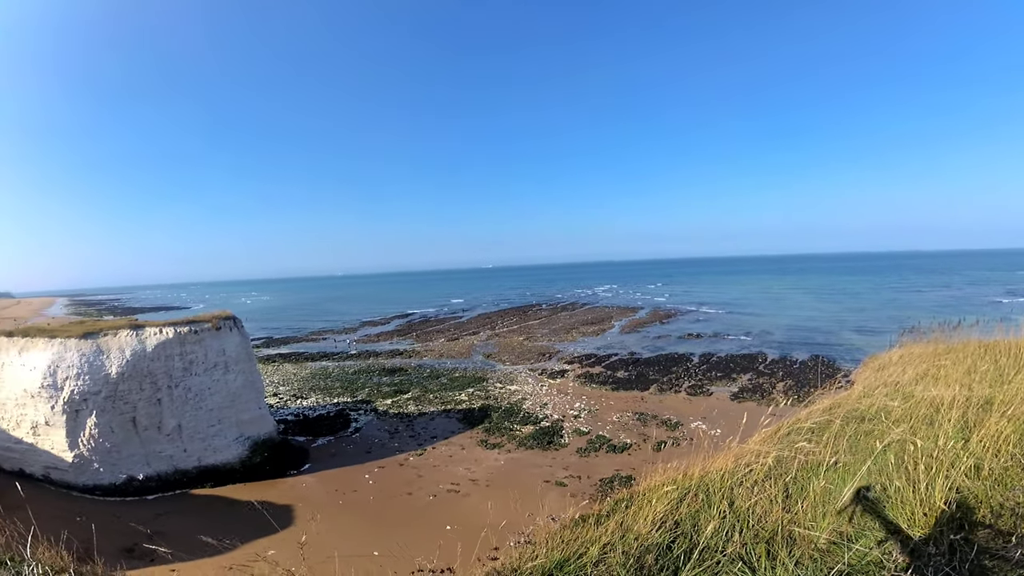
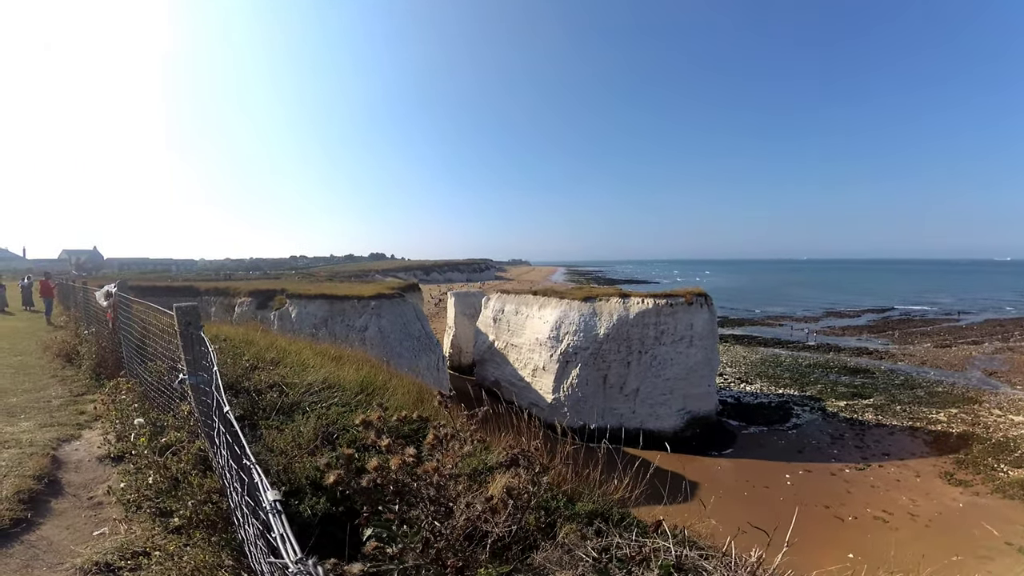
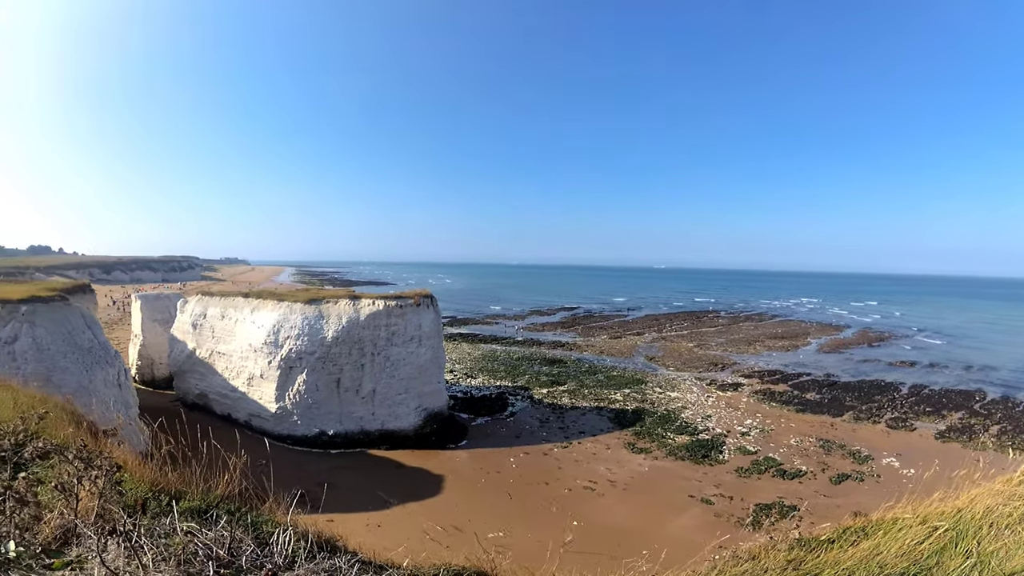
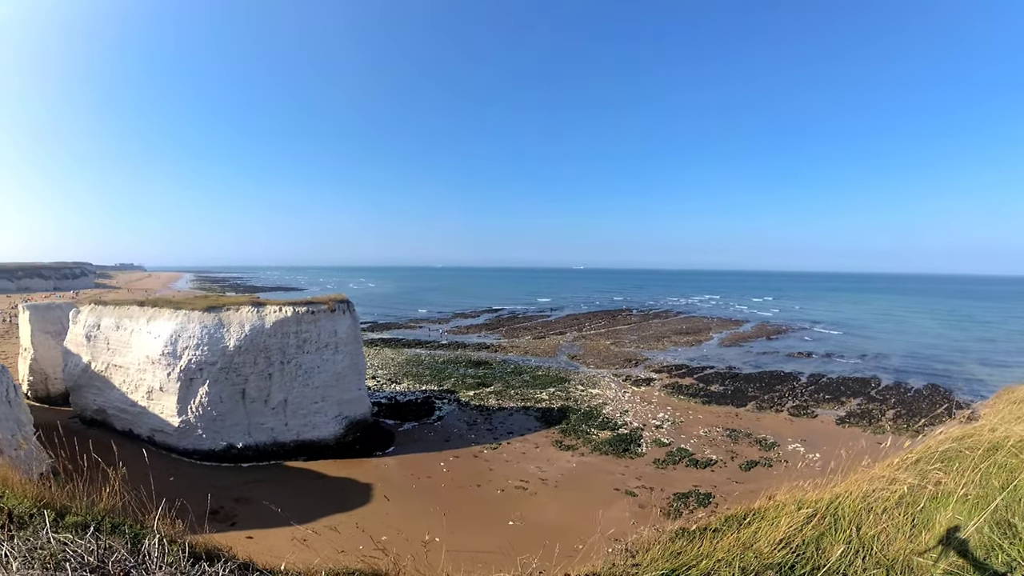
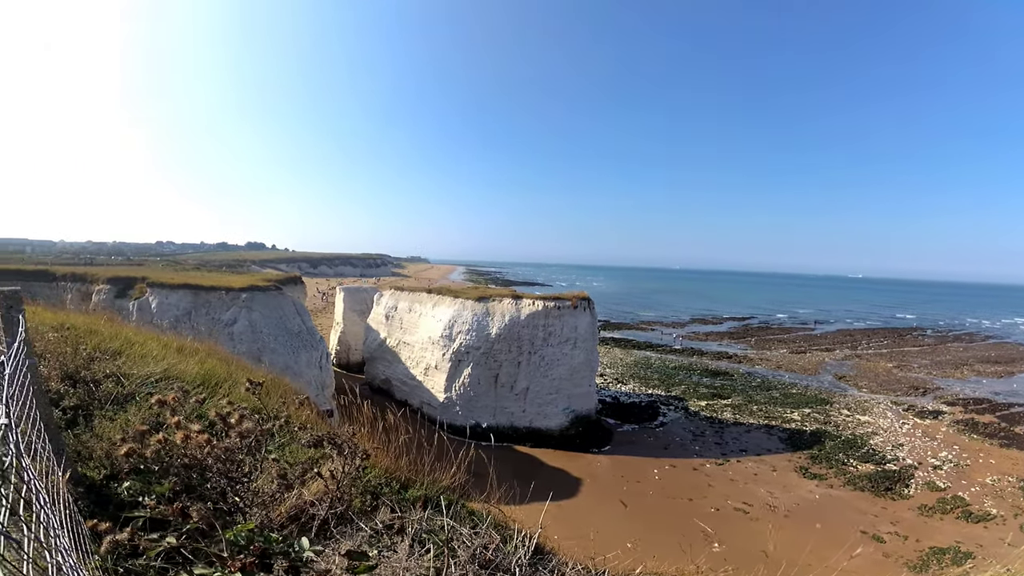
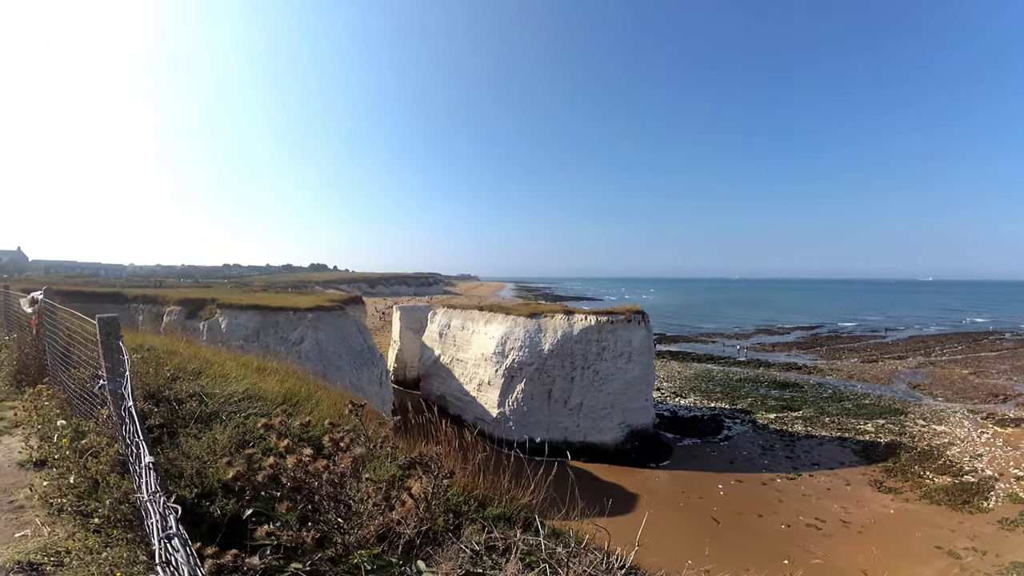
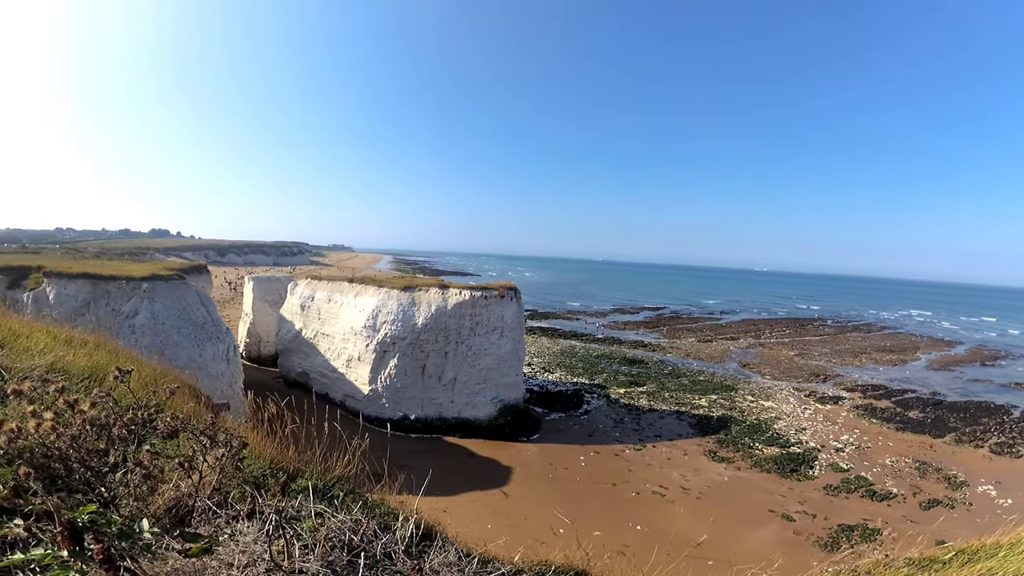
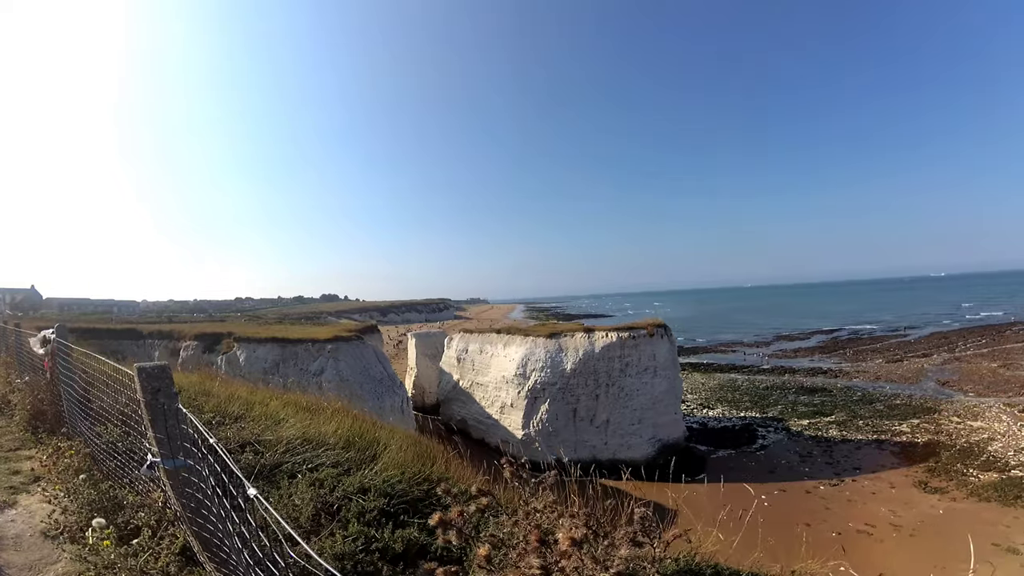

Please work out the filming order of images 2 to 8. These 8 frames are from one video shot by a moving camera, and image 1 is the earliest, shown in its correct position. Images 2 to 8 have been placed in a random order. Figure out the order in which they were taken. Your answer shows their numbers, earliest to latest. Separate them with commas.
4, 3, 7, 5, 6, 2, 8
